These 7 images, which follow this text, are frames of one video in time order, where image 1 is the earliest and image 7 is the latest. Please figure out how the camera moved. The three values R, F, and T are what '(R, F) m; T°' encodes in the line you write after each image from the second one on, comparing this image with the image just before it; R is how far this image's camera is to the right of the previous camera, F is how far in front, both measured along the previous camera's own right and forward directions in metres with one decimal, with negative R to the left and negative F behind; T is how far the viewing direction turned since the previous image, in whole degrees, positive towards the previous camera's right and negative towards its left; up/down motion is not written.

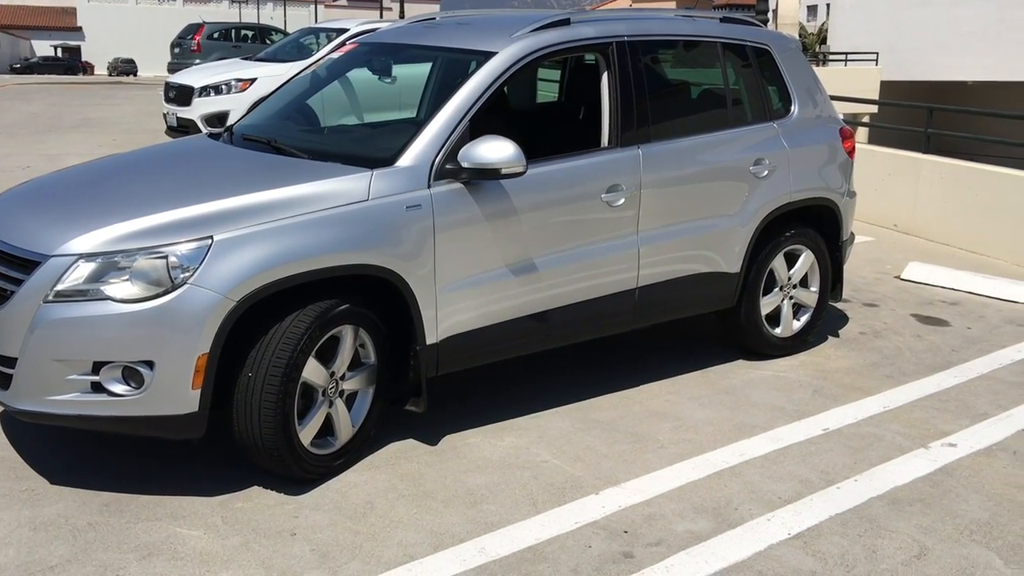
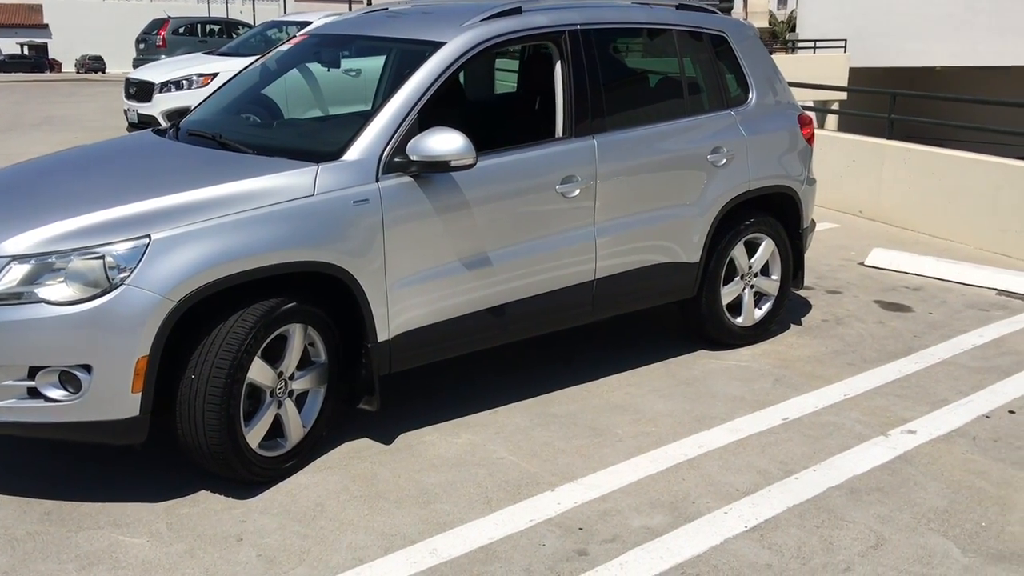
(+0.1, +0.1) m; +1°
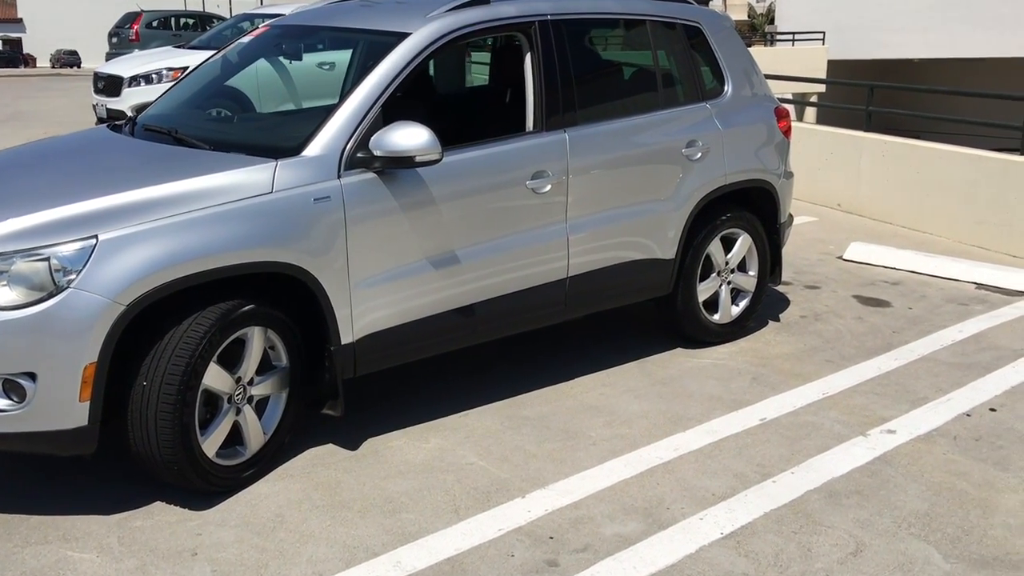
(+0.1, +0.1) m; +1°
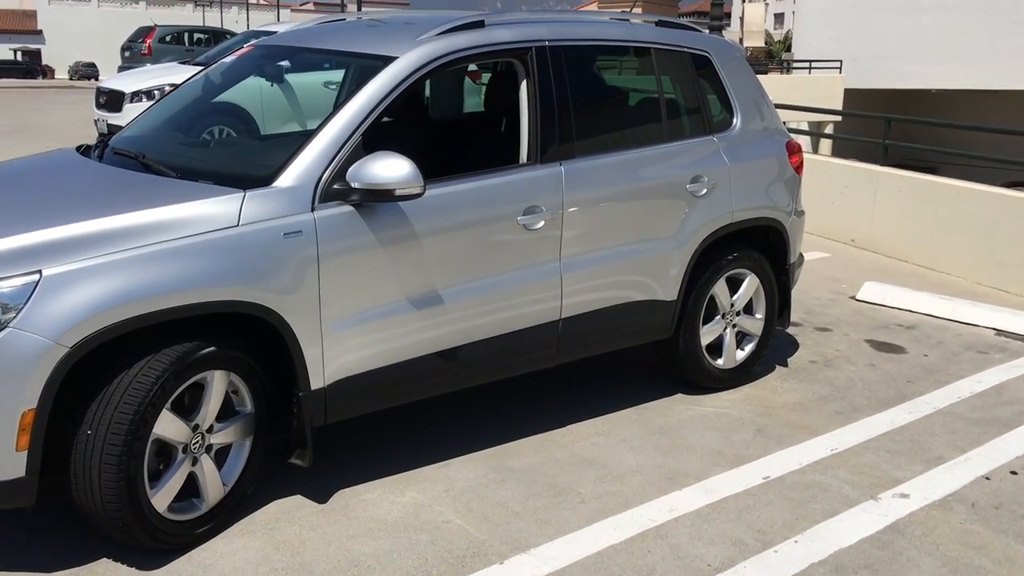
(+0.1, +0.3) m; -1°
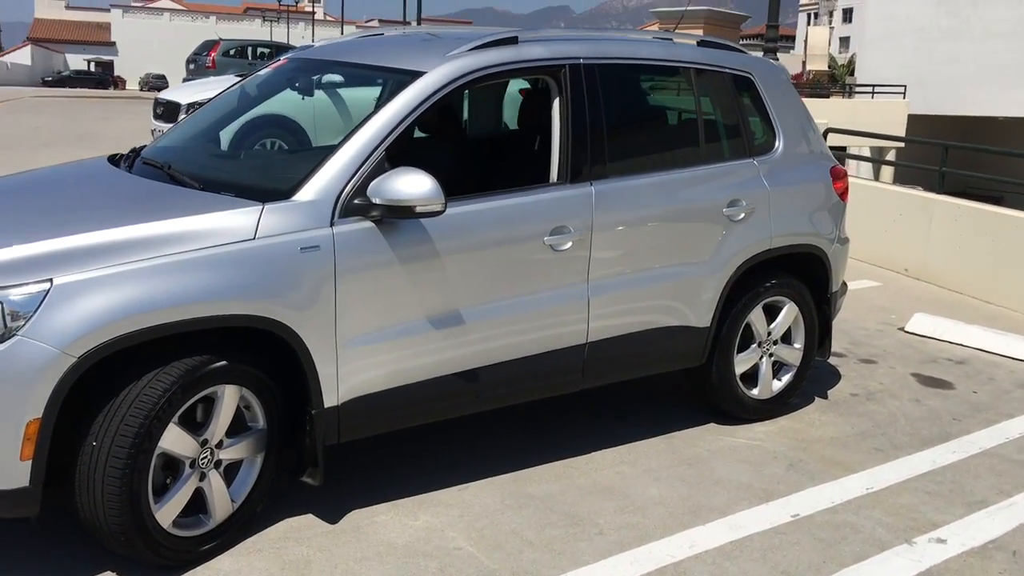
(+0.1, +0.1) m; -3°
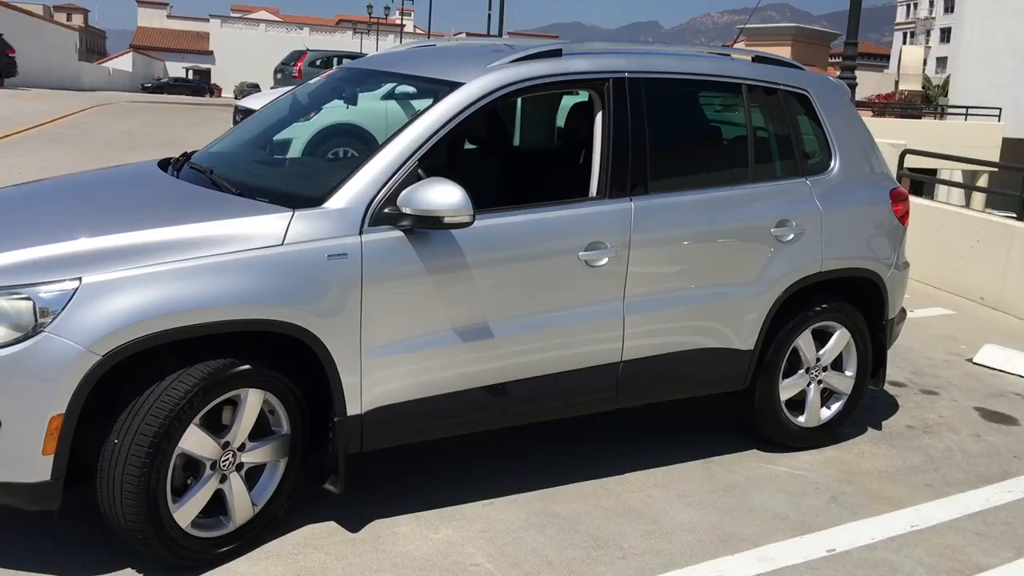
(+0.2, +0.1) m; -5°
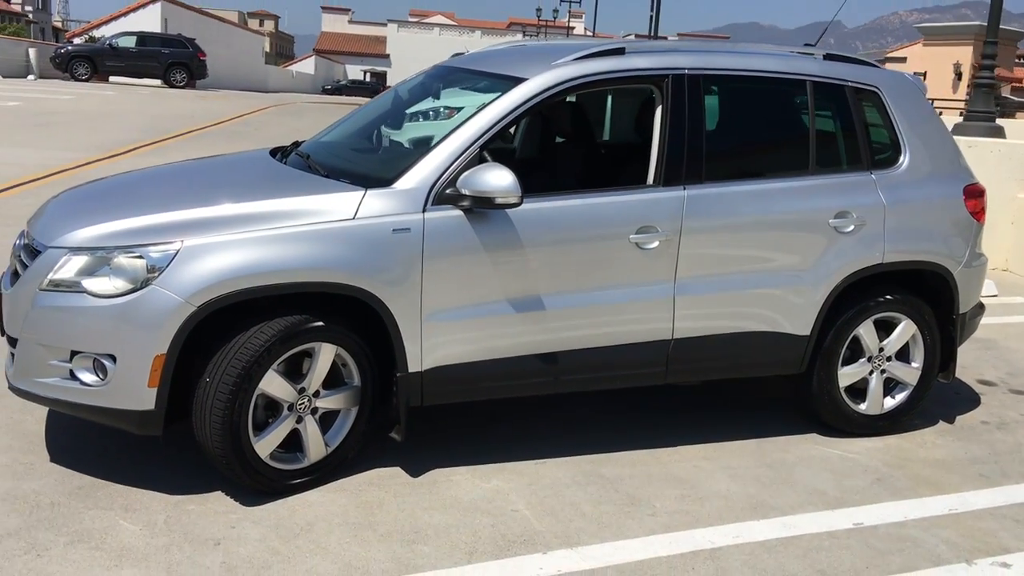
(+0.5, -0.3) m; -9°
